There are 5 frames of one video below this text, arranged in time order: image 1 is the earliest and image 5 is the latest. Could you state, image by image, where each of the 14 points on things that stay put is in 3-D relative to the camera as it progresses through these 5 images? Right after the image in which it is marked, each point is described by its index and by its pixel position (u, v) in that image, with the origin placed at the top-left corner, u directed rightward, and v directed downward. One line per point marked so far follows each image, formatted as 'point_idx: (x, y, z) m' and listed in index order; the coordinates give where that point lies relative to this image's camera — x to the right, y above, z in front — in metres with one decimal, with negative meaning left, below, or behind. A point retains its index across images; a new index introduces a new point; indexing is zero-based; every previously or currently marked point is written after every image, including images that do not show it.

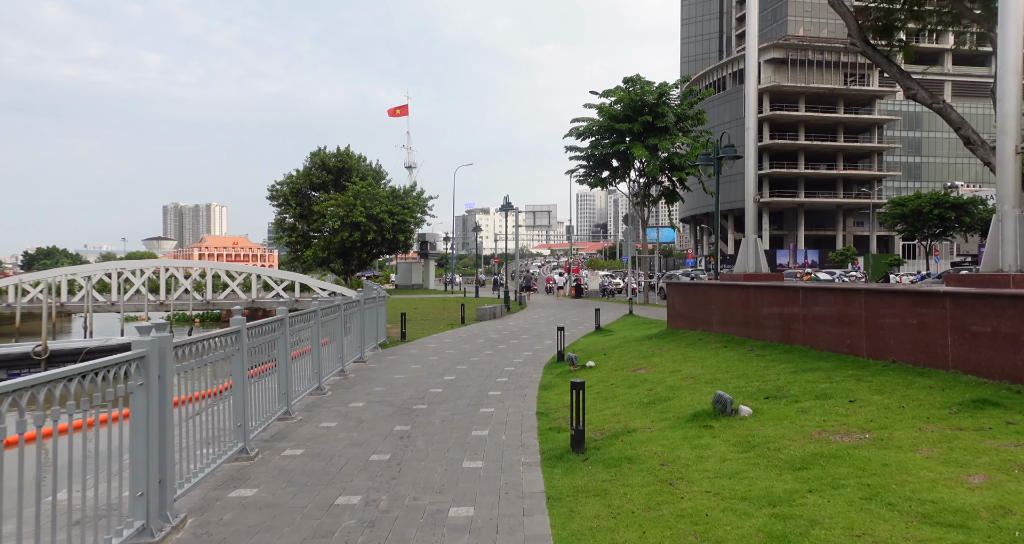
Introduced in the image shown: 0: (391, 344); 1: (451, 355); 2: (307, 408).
0: (-3.3, -1.9, +18.3) m
1: (-1.4, -1.9, +15.6) m
2: (-2.9, -2.0, +9.5) m
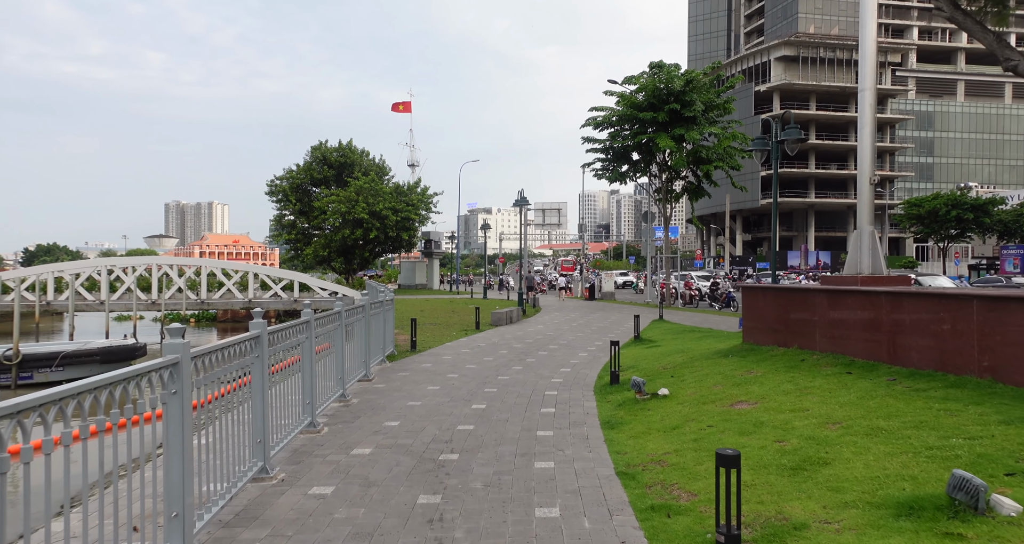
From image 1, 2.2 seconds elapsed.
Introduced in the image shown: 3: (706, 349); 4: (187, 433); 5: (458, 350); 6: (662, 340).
0: (-2.6, -1.9, +15.7) m
1: (-0.7, -1.9, +13.1) m
2: (-2.3, -1.9, +6.9) m
3: (+3.6, -1.4, +12.3) m
4: (-2.3, -1.1, +4.7) m
5: (-1.3, -1.9, +16.5) m
6: (+3.7, -1.7, +16.4) m
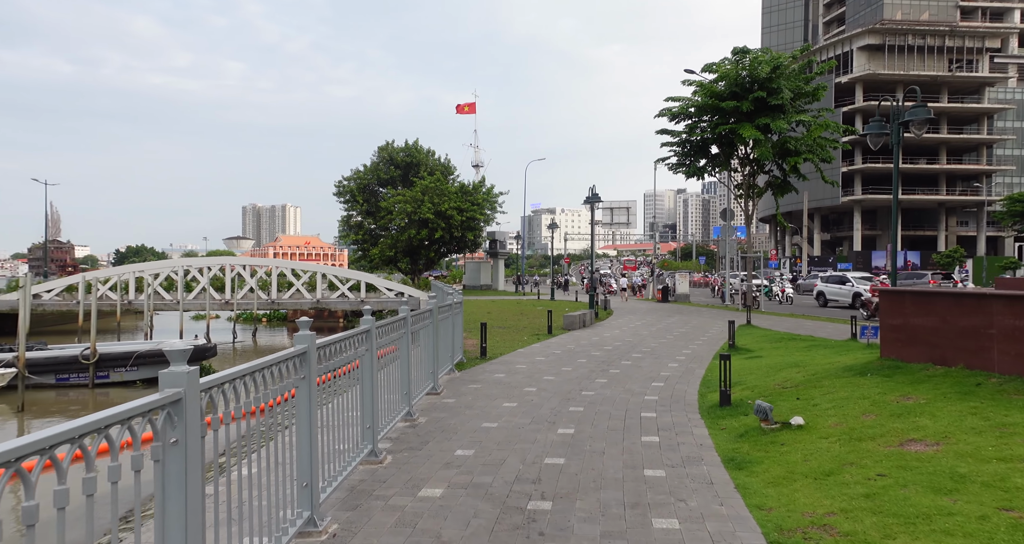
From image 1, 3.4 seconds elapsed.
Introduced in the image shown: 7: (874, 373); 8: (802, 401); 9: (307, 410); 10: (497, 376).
0: (-0.9, -1.9, +14.5) m
1: (+0.7, -1.9, +11.6) m
2: (-1.4, -1.9, +5.6) m
3: (+4.9, -1.5, +10.4) m
4: (-1.6, -1.1, +3.4) m
5: (+0.5, -1.9, +15.1) m
6: (+5.4, -1.7, +14.5) m
7: (+4.7, -1.3, +8.8) m
8: (+3.6, -1.6, +8.3) m
9: (-1.6, -1.1, +5.1) m
10: (-0.3, -1.9, +12.4) m
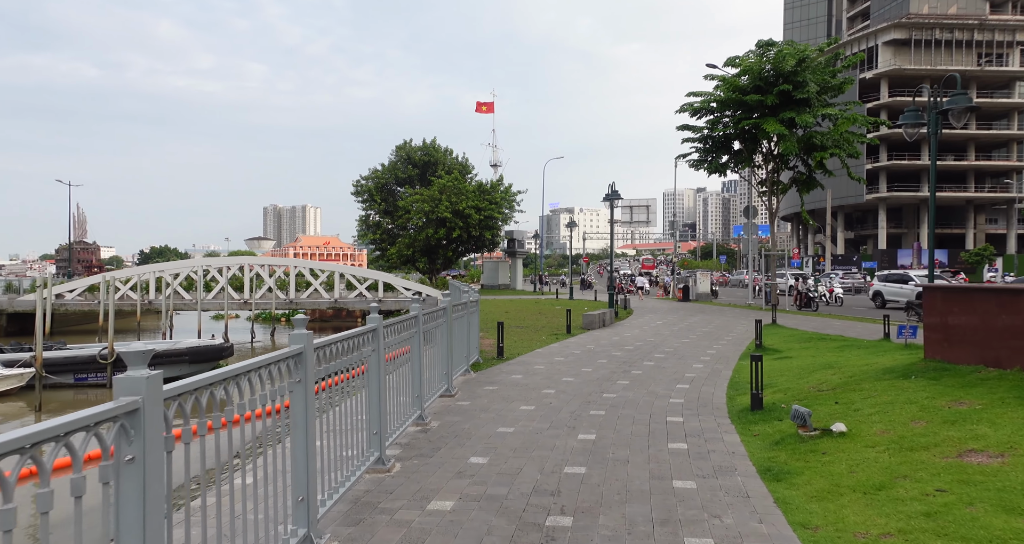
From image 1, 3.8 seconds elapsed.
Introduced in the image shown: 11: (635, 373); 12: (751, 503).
0: (-0.6, -1.9, +14.0) m
1: (+1.0, -1.9, +11.1) m
2: (-1.2, -1.9, +5.2) m
3: (+5.2, -1.4, +9.8) m
4: (-1.6, -1.1, +3.0) m
5: (+0.9, -1.9, +14.6) m
6: (+5.8, -1.6, +13.9) m
7: (+4.9, -1.3, +8.2) m
8: (+3.8, -1.5, +7.7) m
9: (-1.4, -1.0, +4.6) m
10: (0.0, -1.9, +11.9) m
11: (+2.3, -1.9, +12.4) m
12: (+1.9, -1.8, +5.3) m
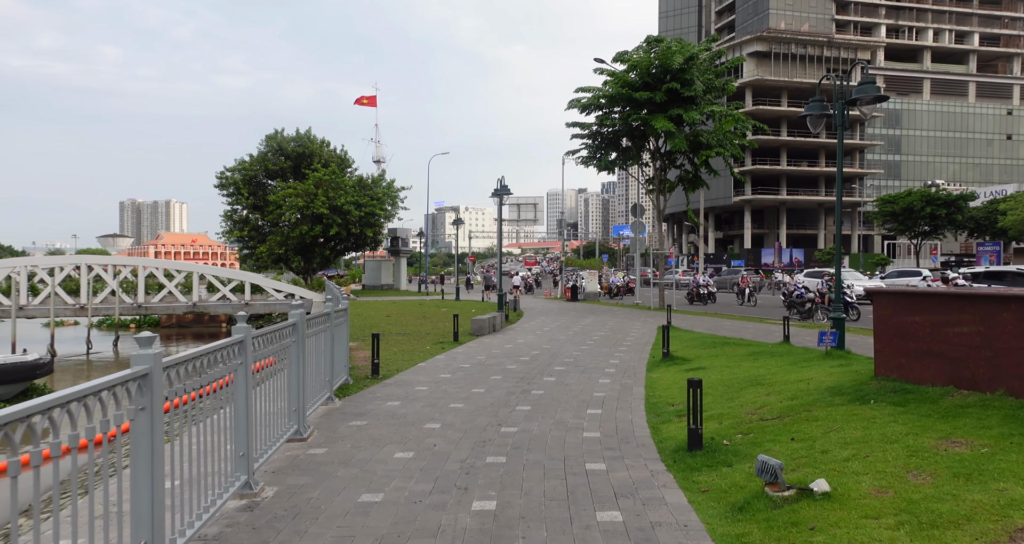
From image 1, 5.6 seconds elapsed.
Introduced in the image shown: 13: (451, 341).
0: (-2.7, -1.9, +11.6) m
1: (-0.7, -1.9, +9.0) m
2: (-1.9, -2.0, +2.8) m
3: (+3.7, -1.4, +8.5) m
4: (-1.8, -1.1, +0.6) m
5: (-1.4, -1.9, +12.4) m
6: (+3.6, -1.7, +12.6) m
7: (+3.7, -1.3, +6.8) m
8: (+2.6, -1.6, +6.1) m
9: (-2.0, -1.1, +2.2) m
10: (-1.8, -1.9, +9.7) m
11: (+0.3, -1.9, +10.5) m
12: (+1.2, -1.9, +3.5) m
13: (-1.6, -1.9, +18.1) m
